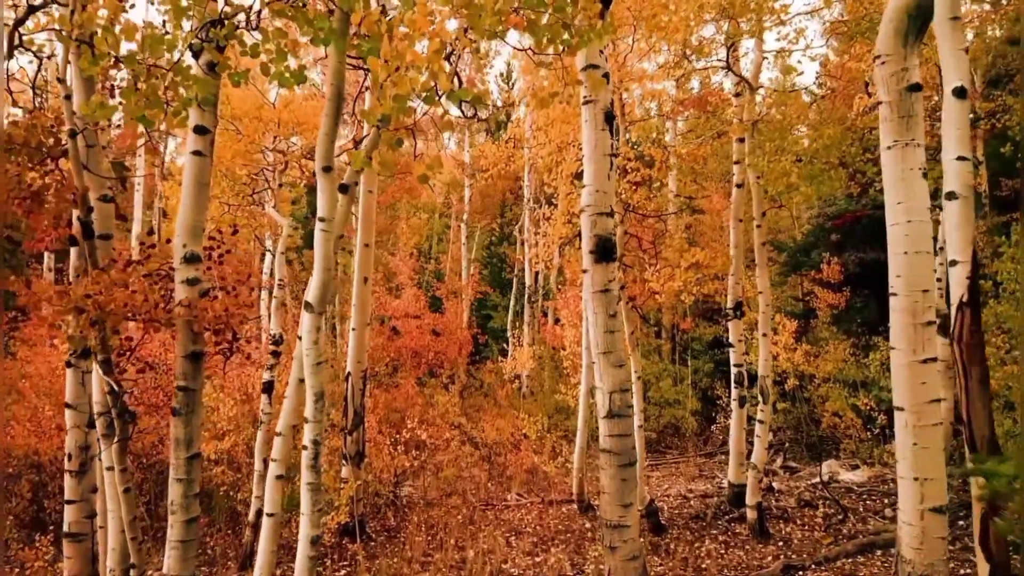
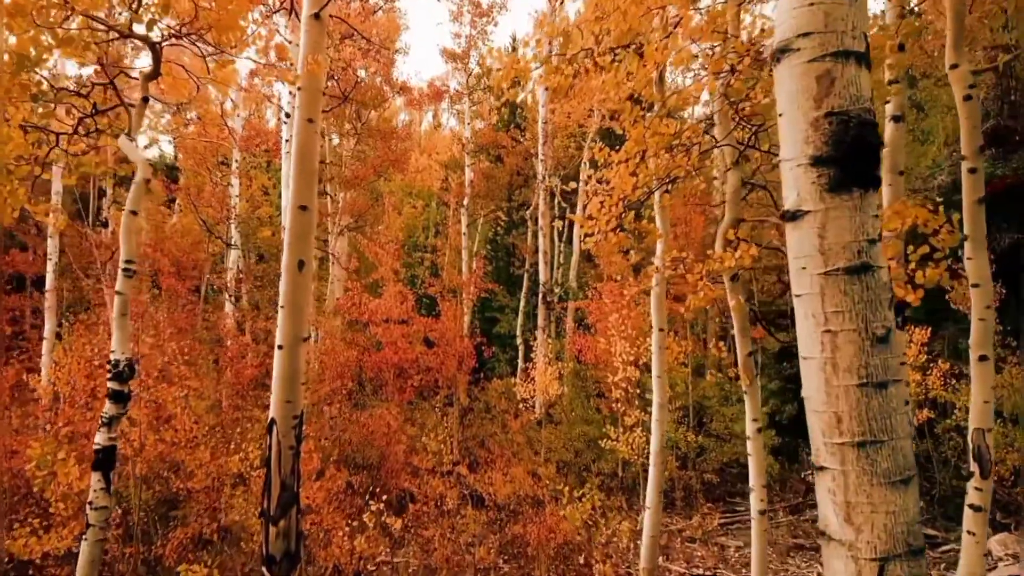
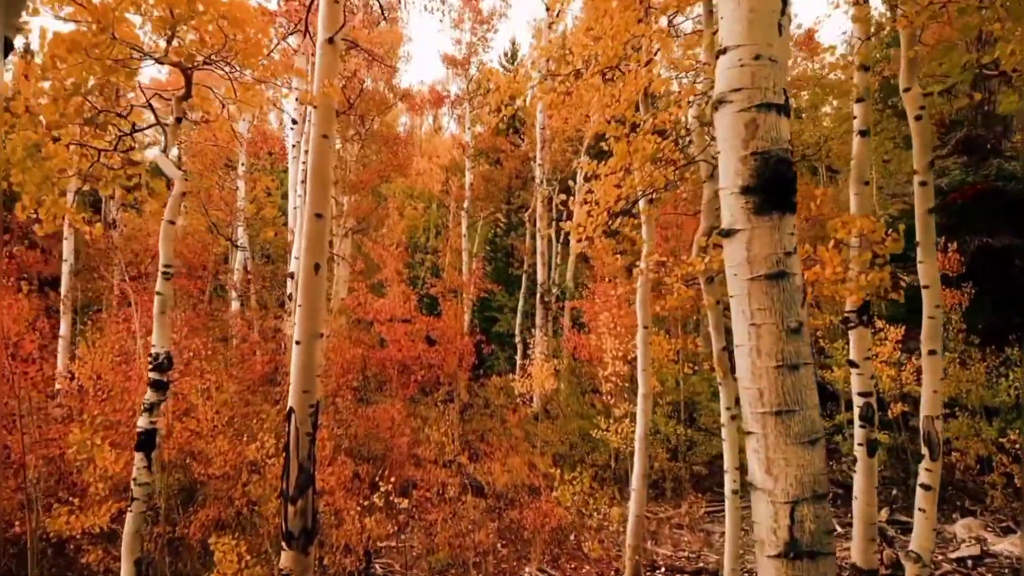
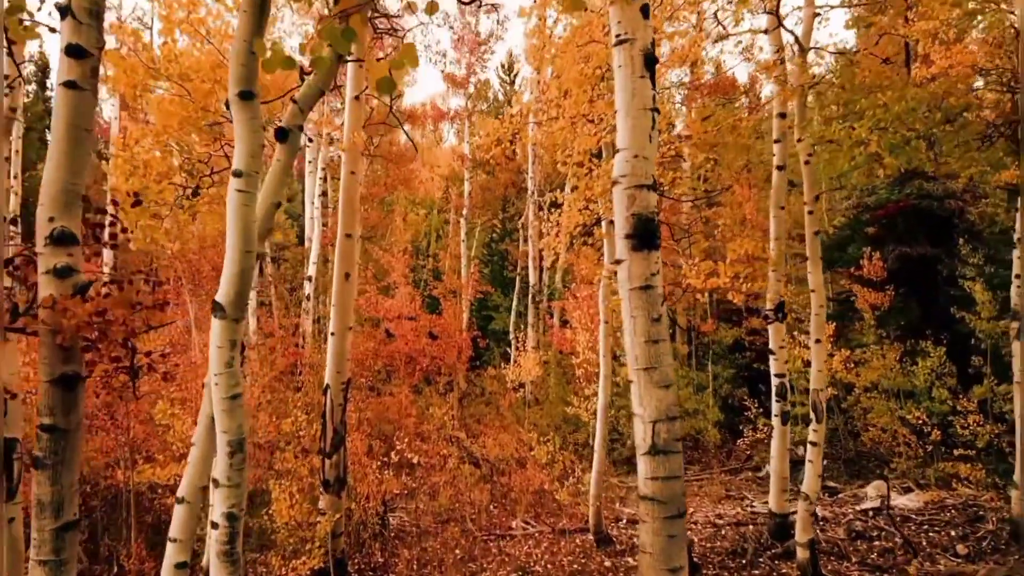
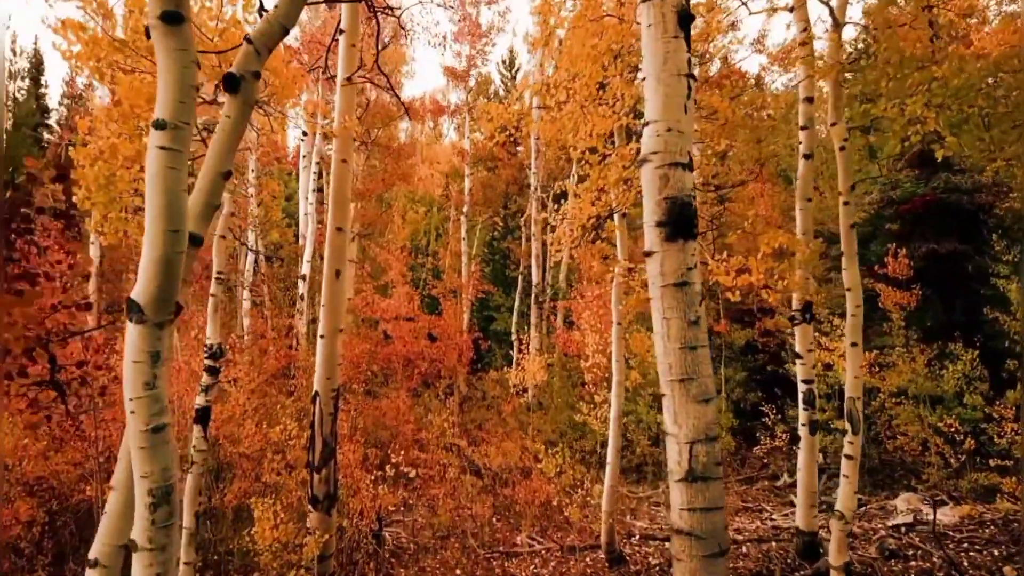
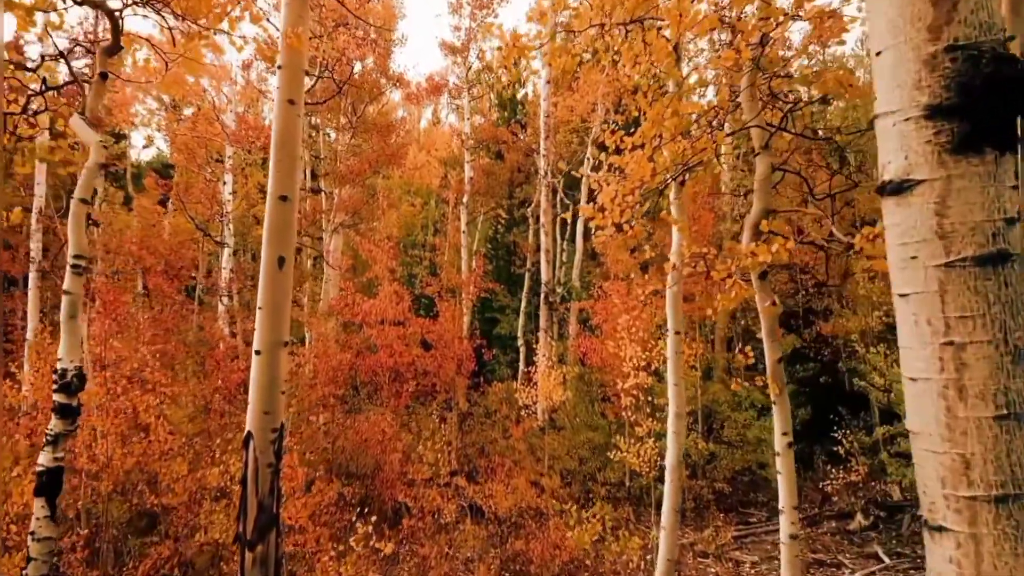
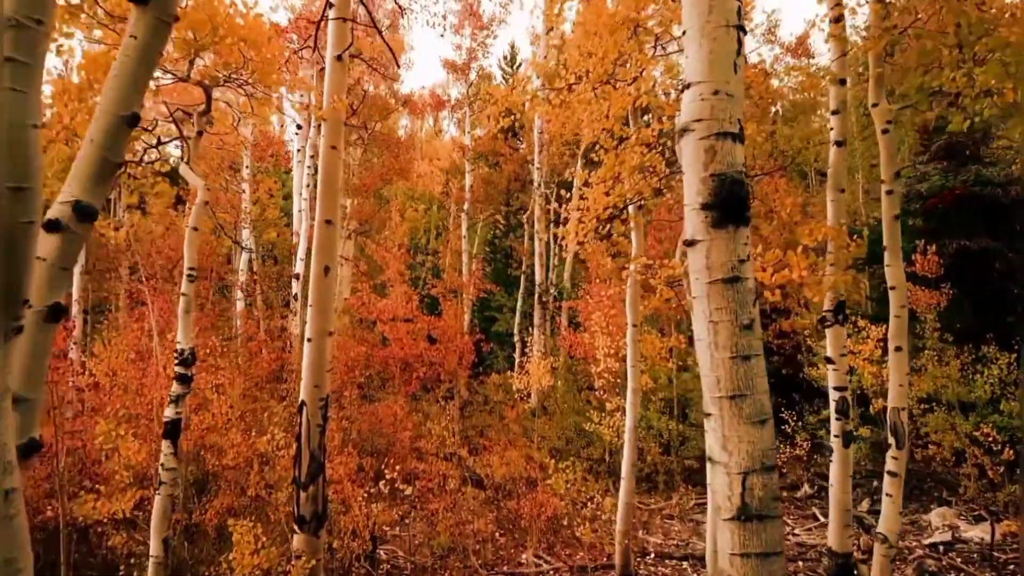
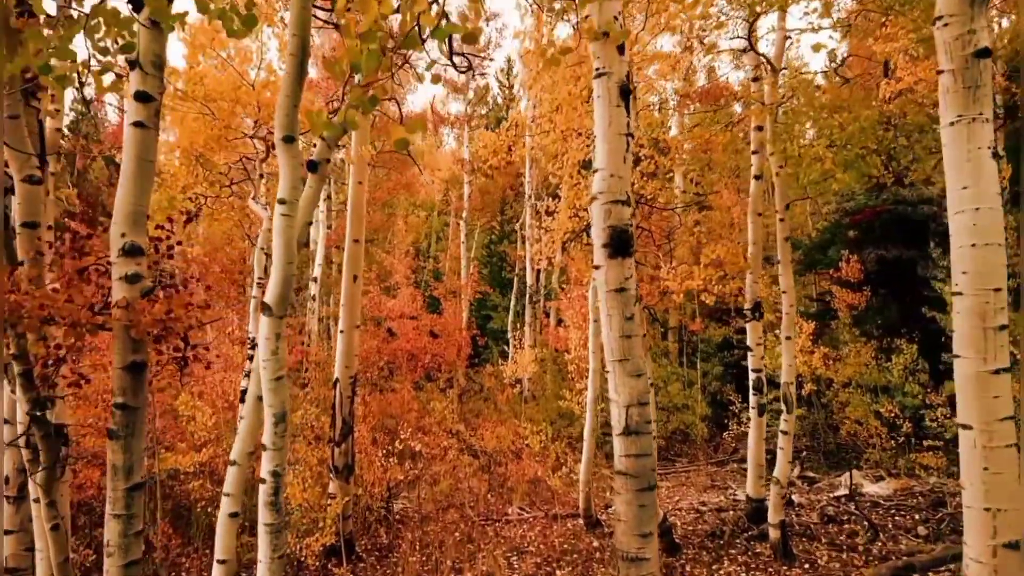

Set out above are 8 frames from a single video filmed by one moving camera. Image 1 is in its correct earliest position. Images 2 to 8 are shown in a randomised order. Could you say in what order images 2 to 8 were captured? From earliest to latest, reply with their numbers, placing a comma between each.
8, 4, 5, 7, 3, 2, 6
